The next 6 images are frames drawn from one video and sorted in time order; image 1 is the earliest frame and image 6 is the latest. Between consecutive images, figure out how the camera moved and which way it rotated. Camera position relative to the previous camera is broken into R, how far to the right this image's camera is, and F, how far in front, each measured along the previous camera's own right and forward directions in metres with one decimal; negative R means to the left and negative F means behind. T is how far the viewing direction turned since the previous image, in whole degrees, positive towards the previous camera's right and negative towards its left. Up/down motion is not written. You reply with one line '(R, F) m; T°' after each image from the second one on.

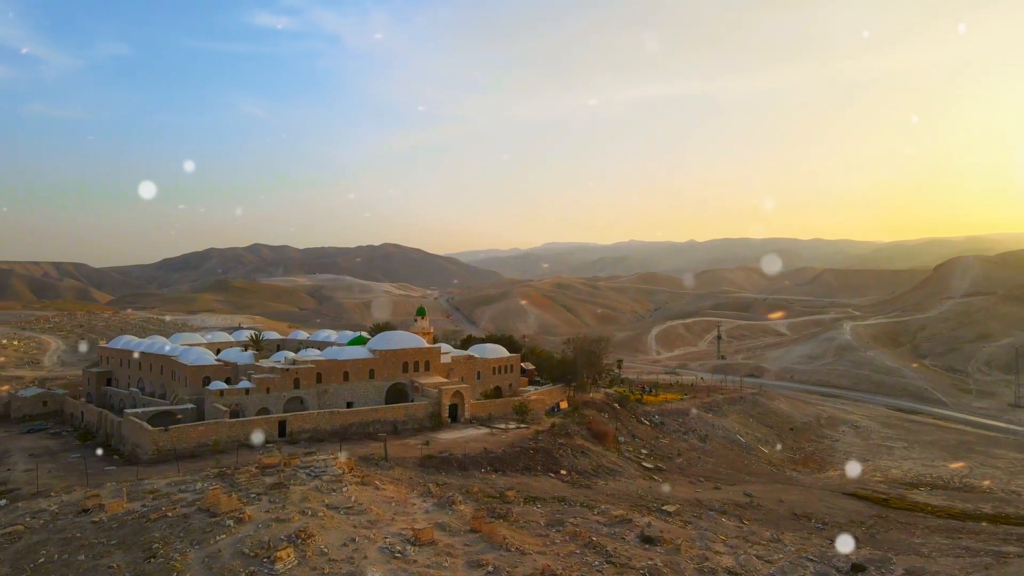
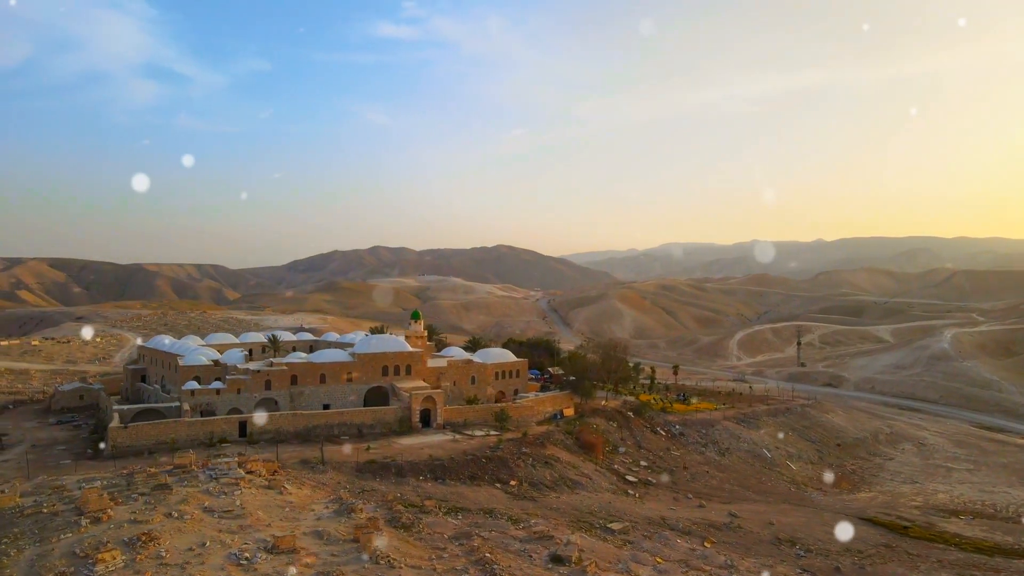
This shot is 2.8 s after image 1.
(+4.4, +0.9) m; -8°
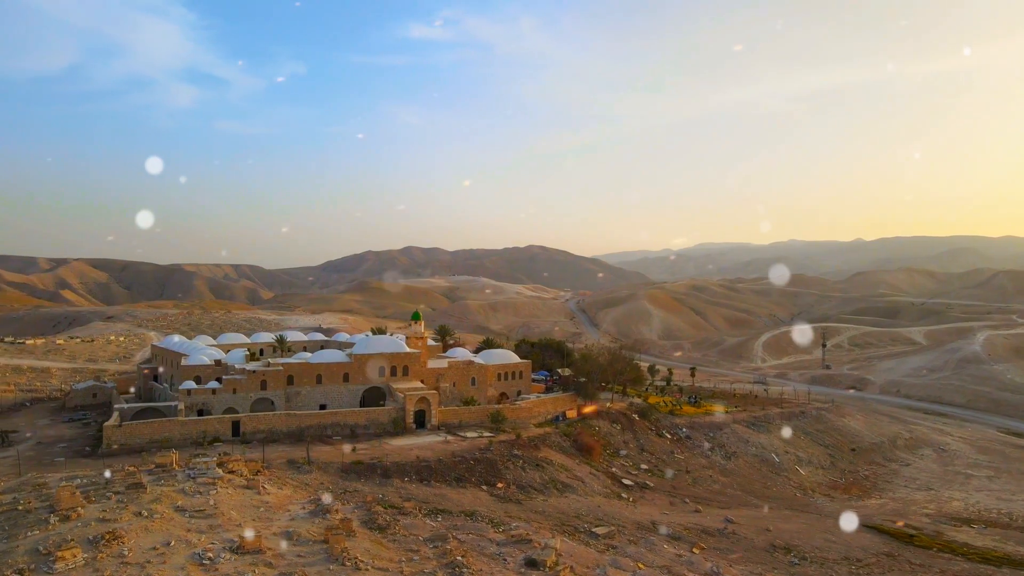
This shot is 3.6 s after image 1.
(+1.2, +0.1) m; -2°
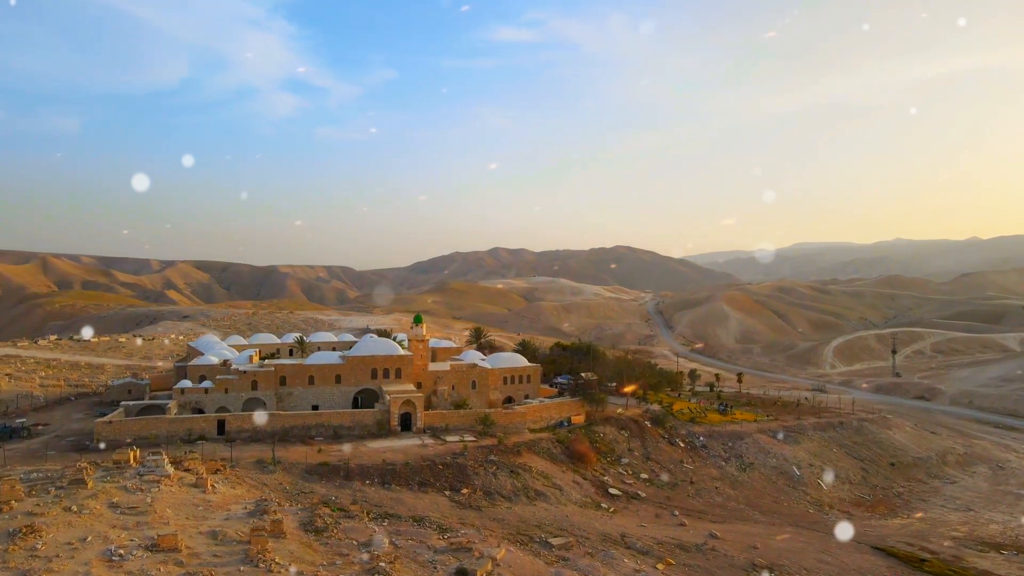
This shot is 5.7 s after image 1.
(+3.1, +0.4) m; -6°
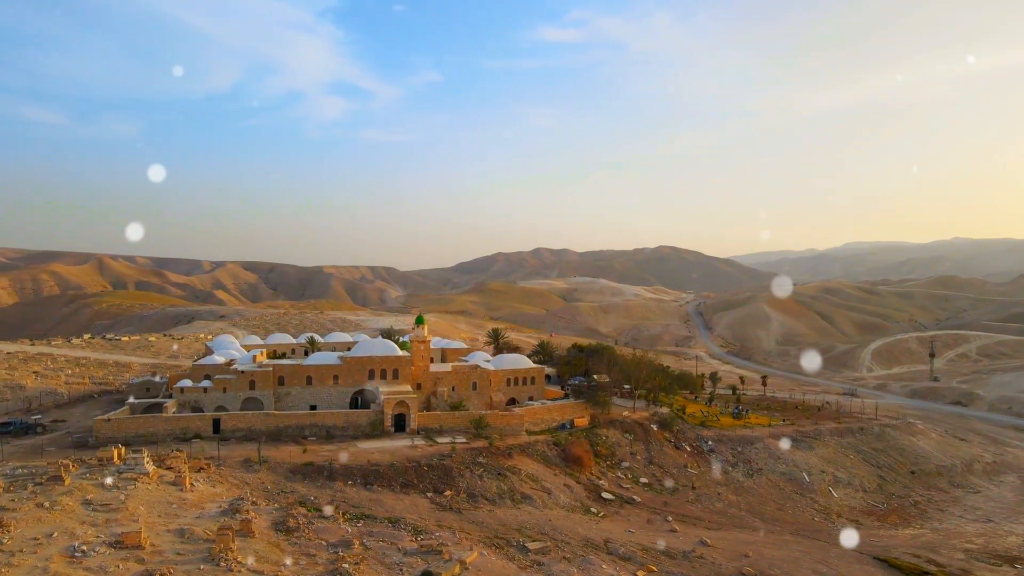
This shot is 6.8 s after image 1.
(+1.6, +0.1) m; -3°
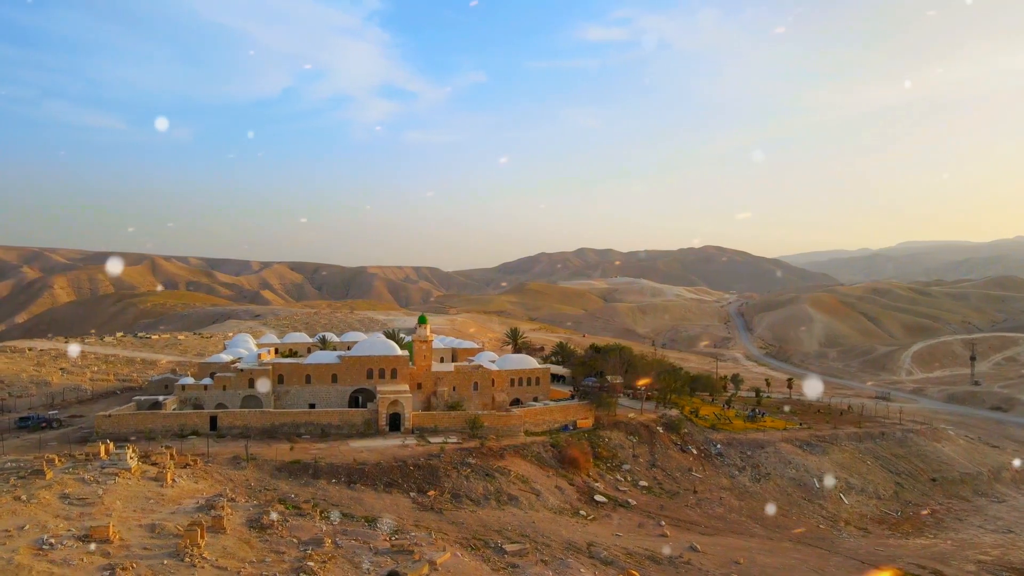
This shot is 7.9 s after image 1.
(+1.5, +0.2) m; -3°
